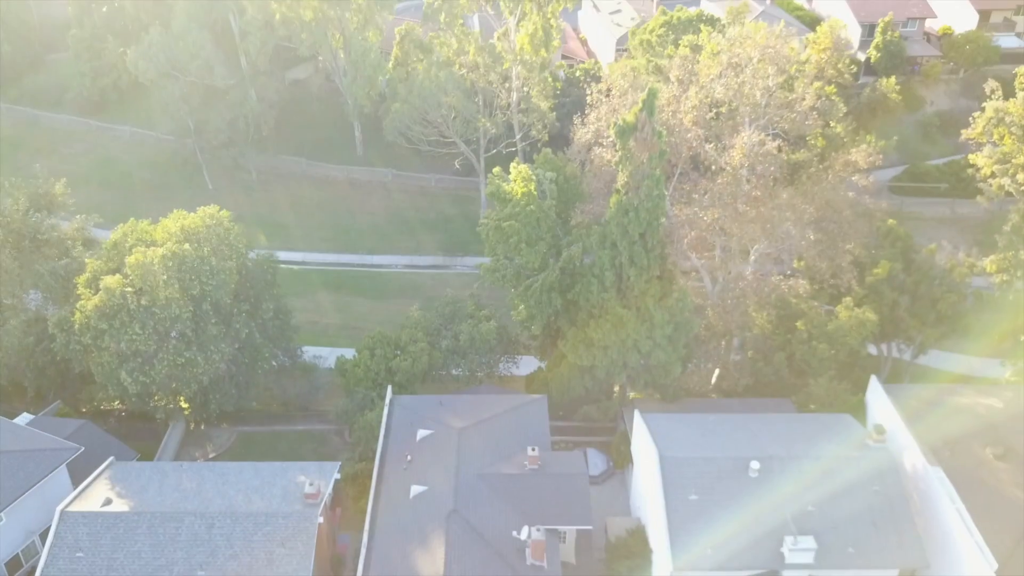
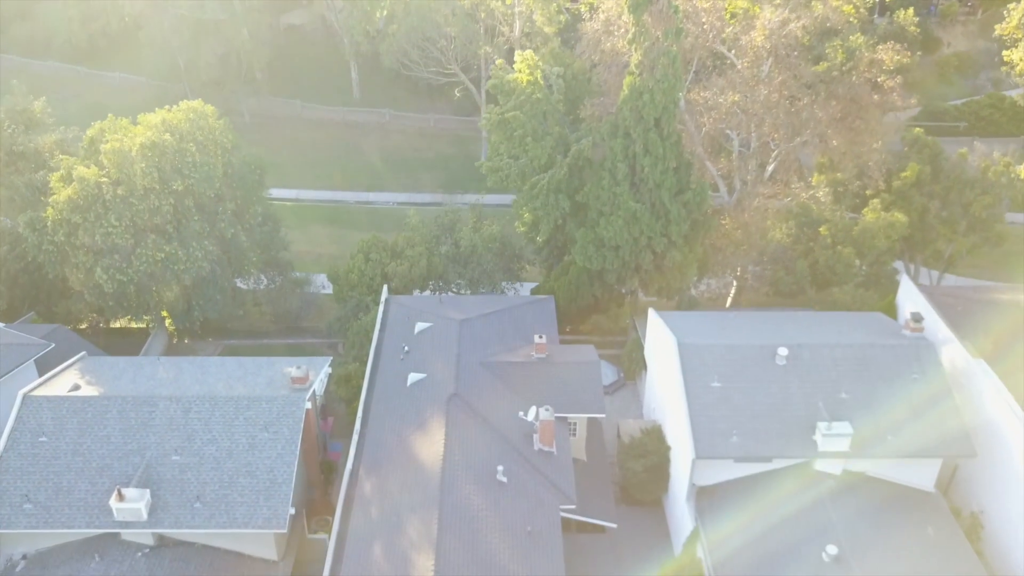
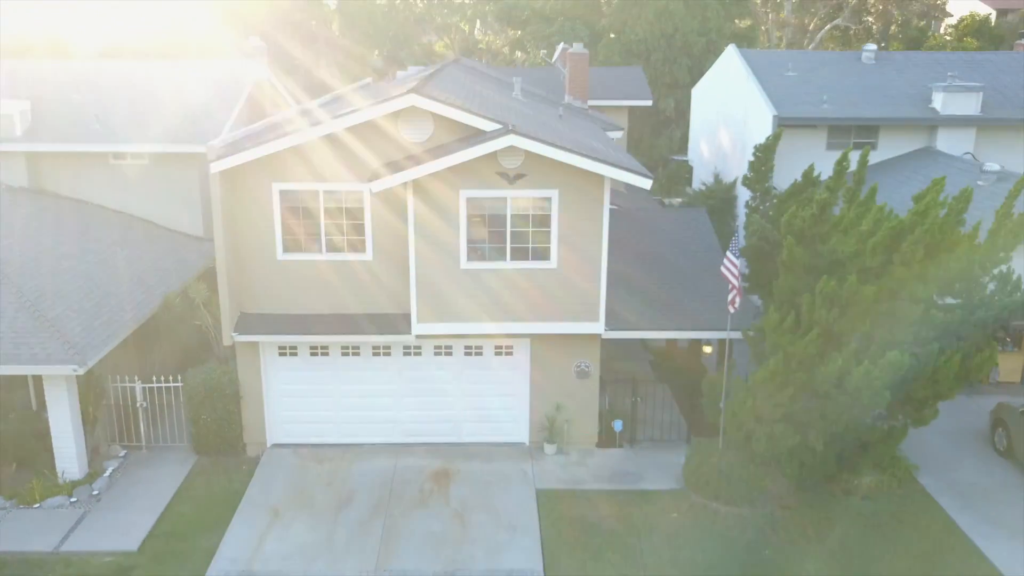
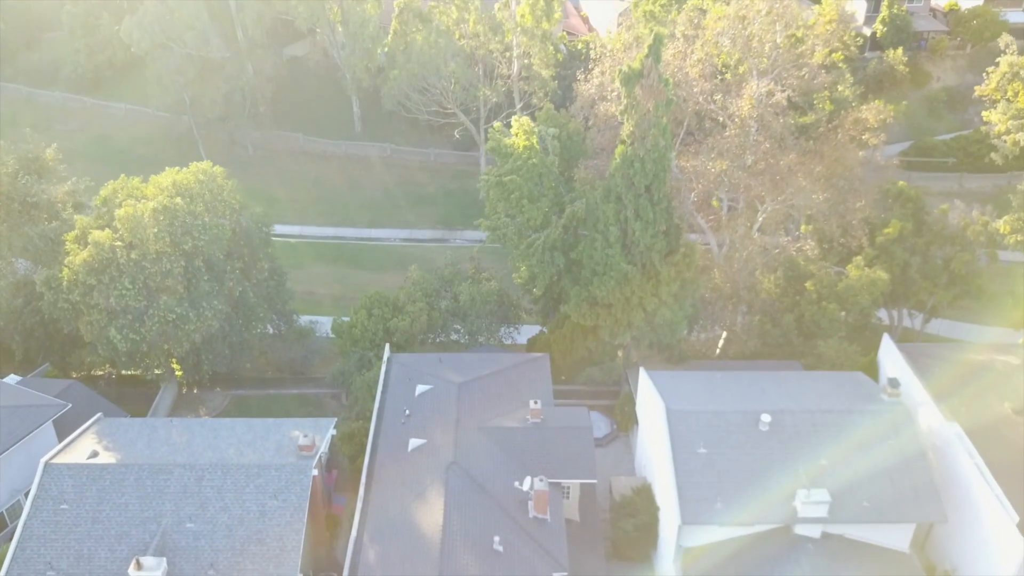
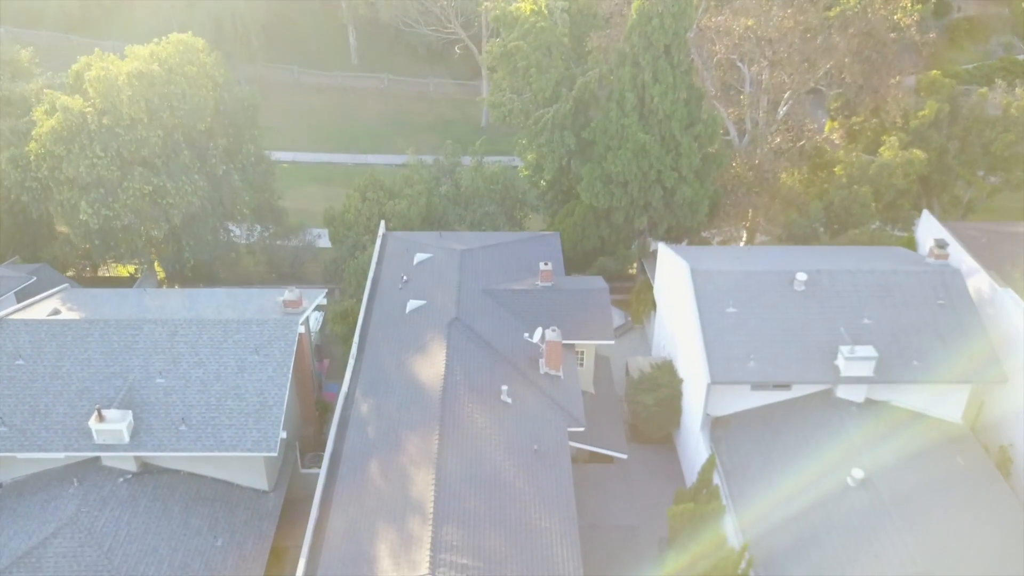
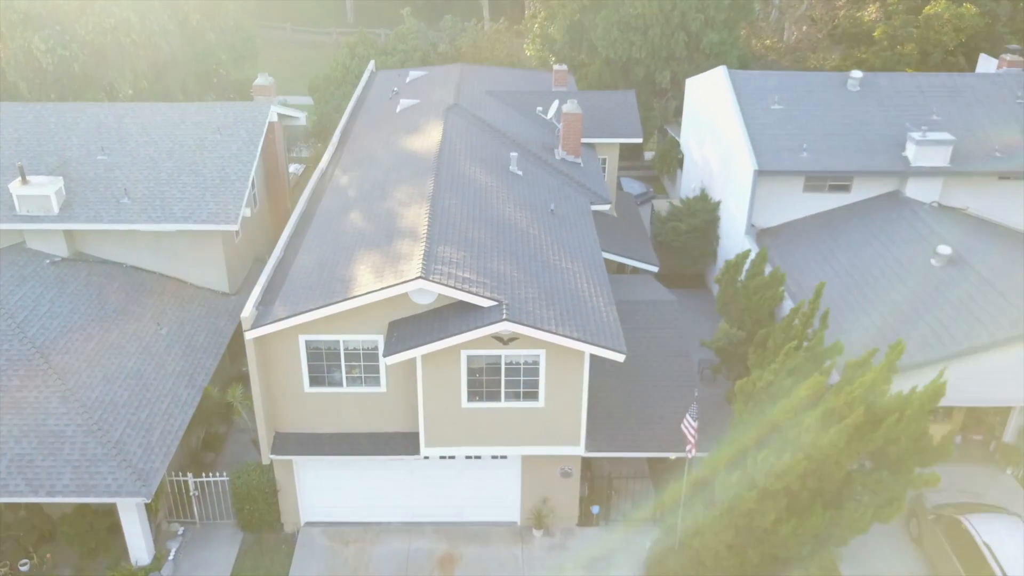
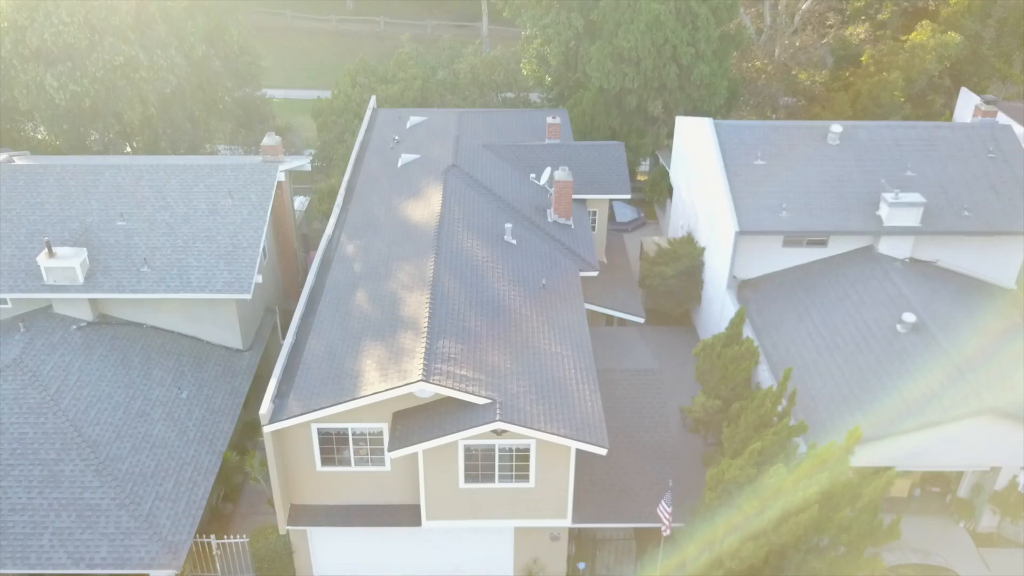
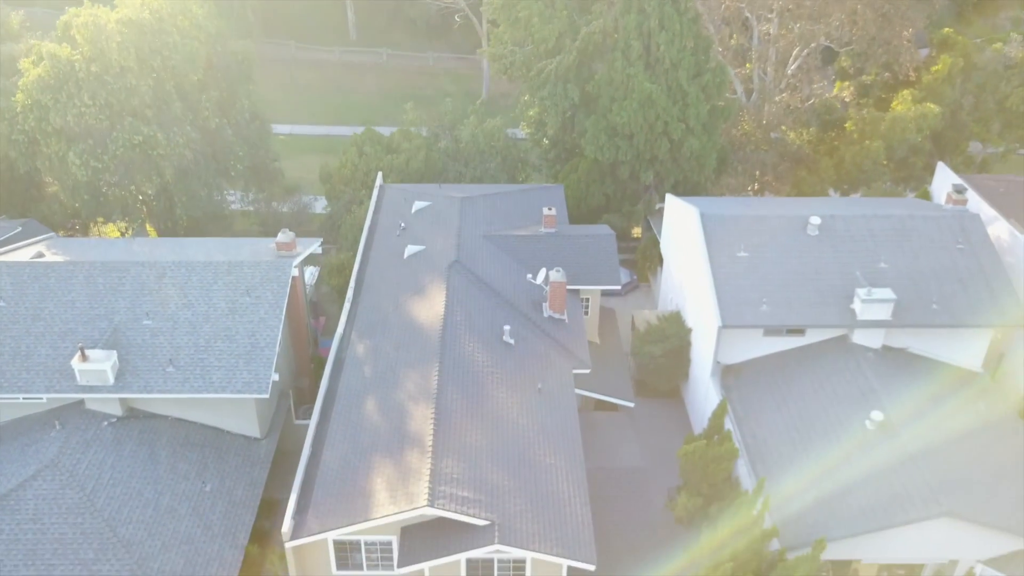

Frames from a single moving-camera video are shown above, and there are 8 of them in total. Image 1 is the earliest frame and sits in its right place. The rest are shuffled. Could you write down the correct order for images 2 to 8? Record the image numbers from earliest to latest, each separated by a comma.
4, 2, 5, 8, 7, 6, 3
